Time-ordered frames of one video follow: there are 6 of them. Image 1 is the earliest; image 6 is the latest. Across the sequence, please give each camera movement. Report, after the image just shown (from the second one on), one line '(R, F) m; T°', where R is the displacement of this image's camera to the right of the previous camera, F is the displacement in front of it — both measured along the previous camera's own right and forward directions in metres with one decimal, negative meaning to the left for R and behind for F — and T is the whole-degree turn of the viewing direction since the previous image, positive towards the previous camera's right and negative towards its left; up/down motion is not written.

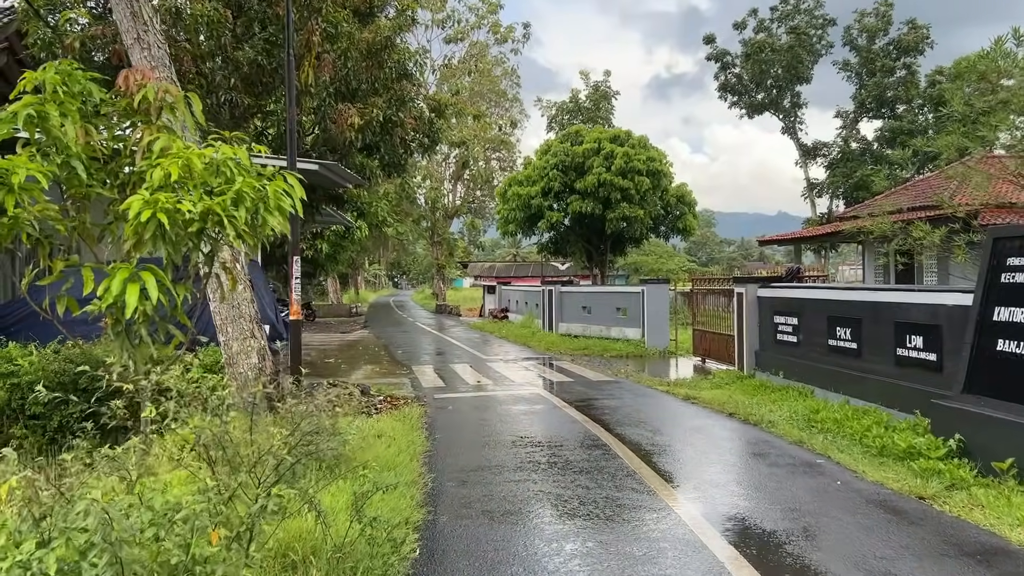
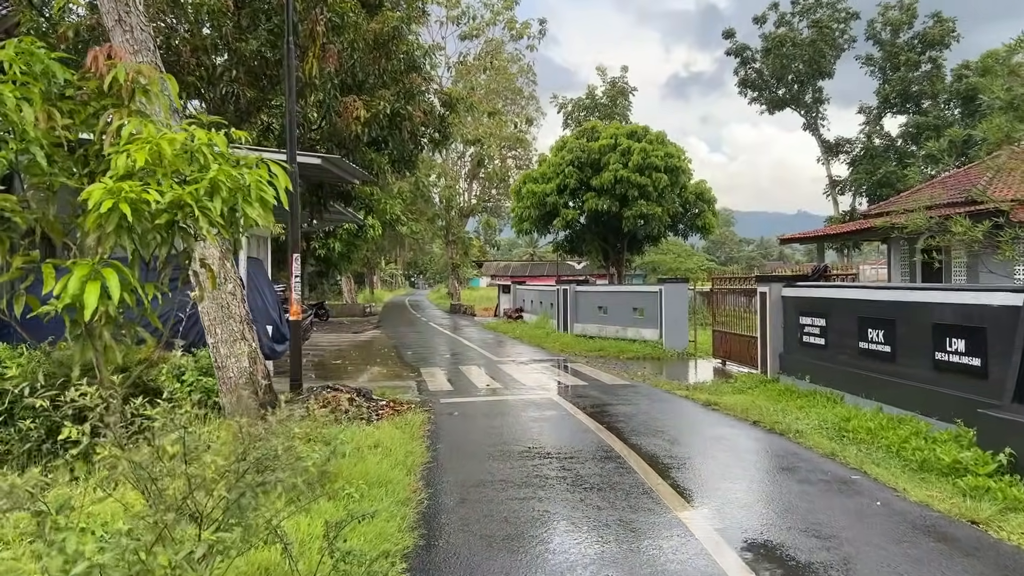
(+0.1, +0.5) m; -1°
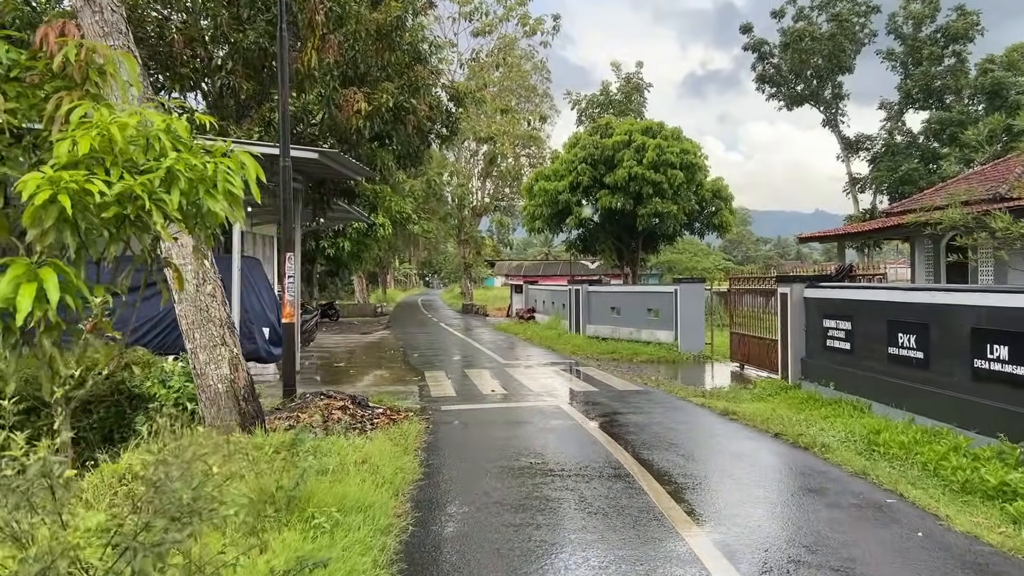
(+0.1, +0.5) m; -1°
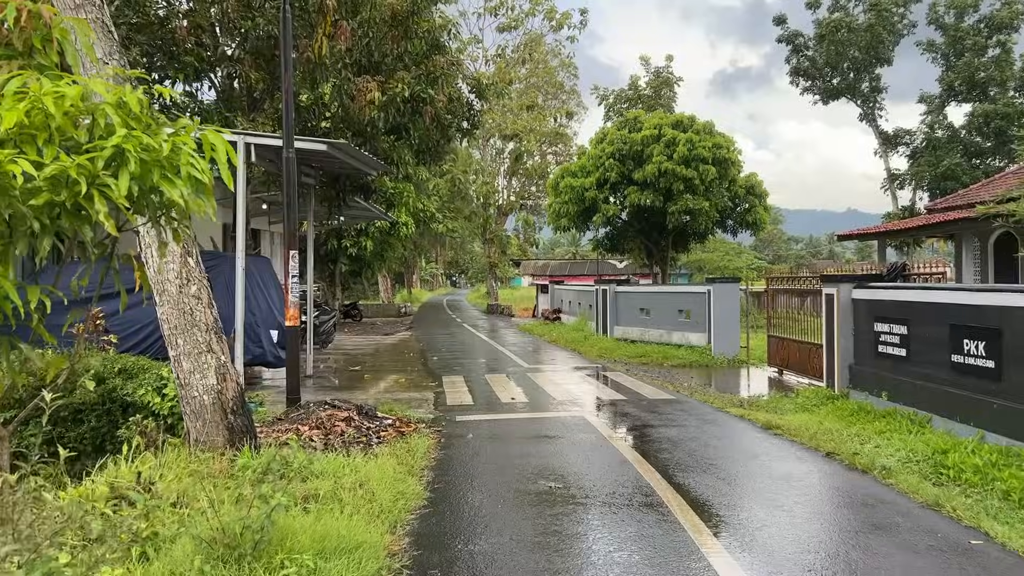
(+0.1, +0.7) m; -2°
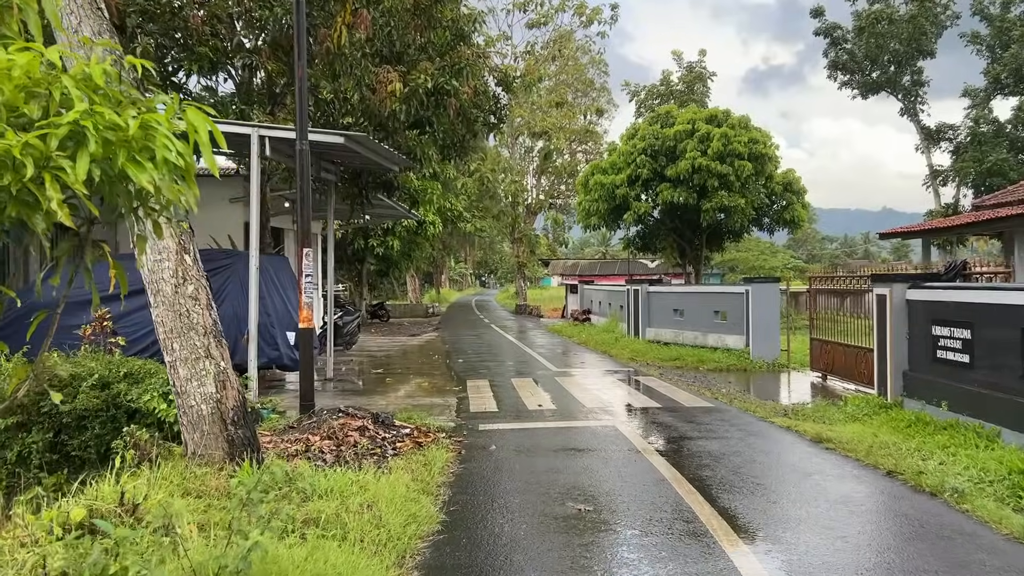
(0.0, +0.5) m; -2°
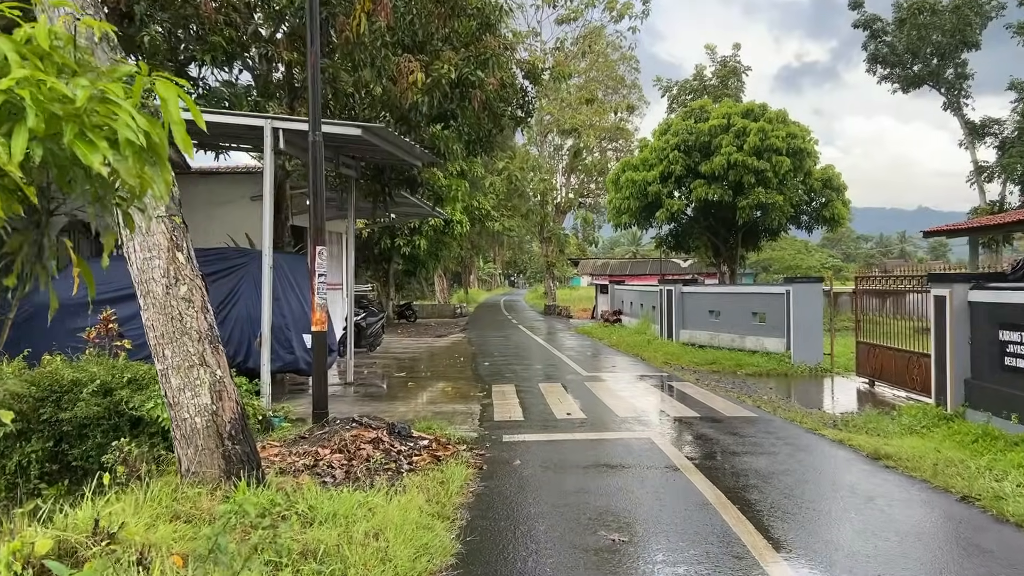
(0.0, +0.6) m; -2°
